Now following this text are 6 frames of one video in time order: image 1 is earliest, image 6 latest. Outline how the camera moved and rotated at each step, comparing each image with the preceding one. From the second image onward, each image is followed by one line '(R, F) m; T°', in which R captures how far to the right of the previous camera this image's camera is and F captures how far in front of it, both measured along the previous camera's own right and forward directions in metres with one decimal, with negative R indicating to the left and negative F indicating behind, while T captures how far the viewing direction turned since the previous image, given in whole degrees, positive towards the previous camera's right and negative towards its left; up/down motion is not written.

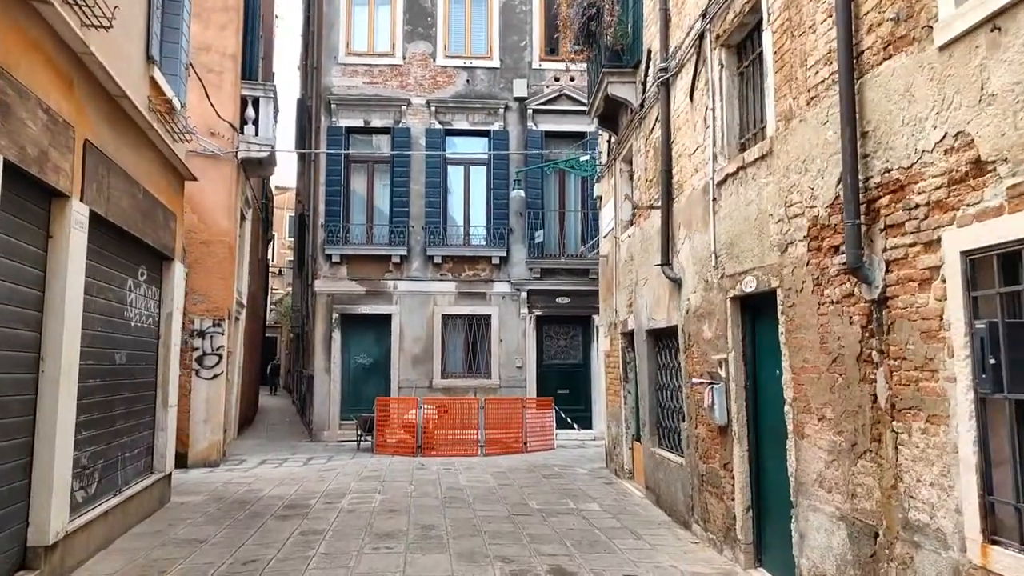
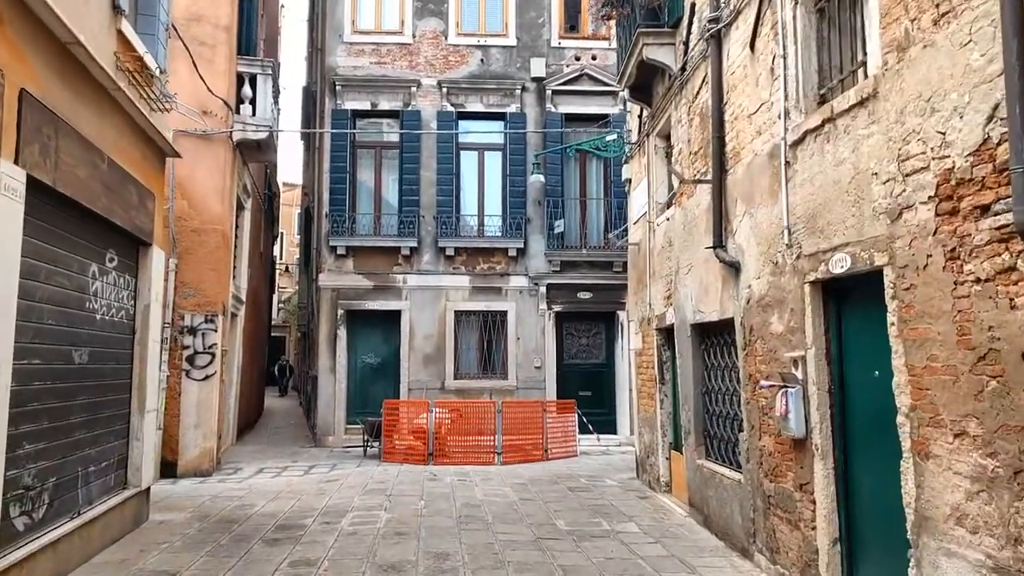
(-0.1, +1.1) m; -1°
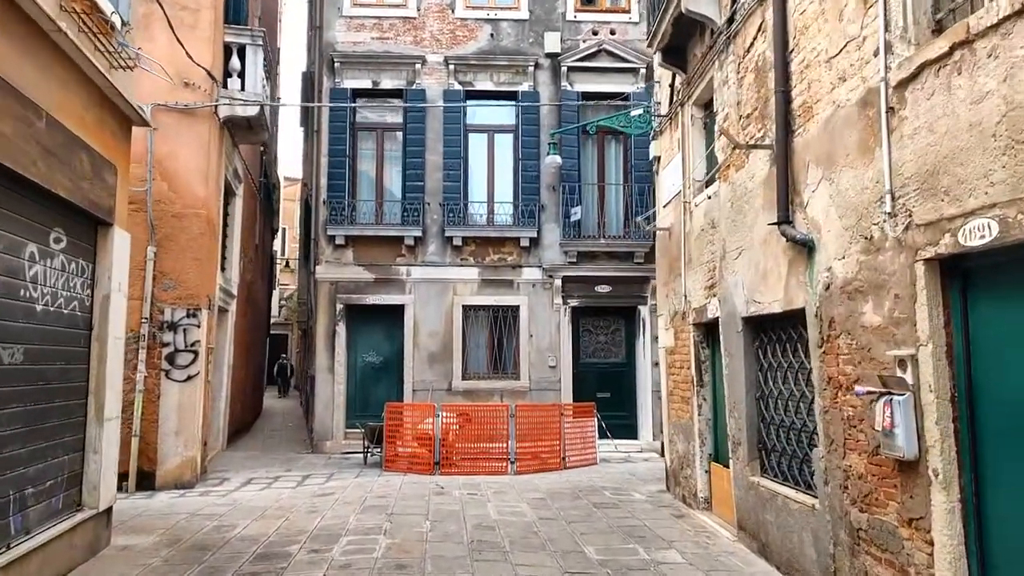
(-0.1, +1.1) m; 0°
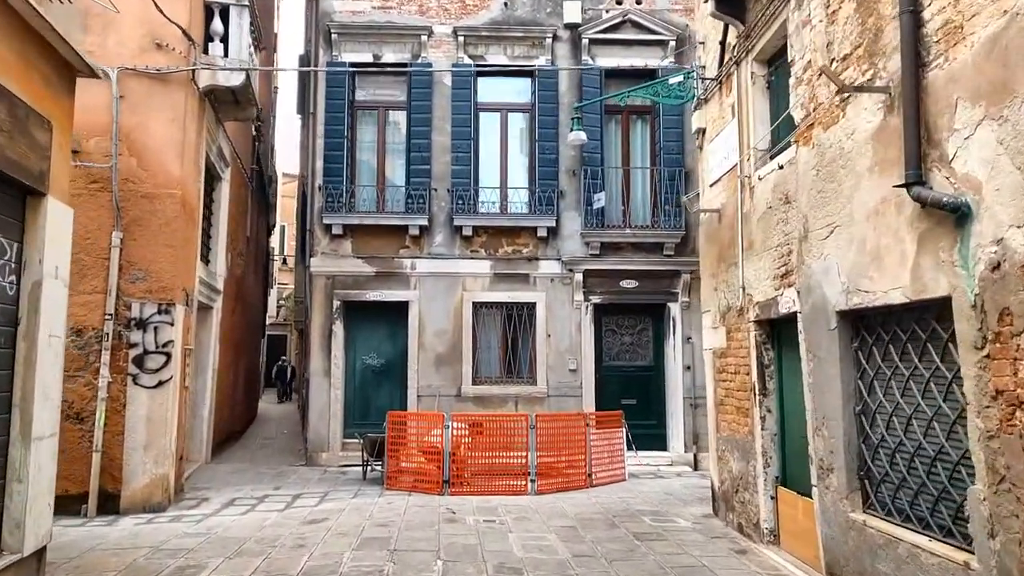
(-0.2, +1.3) m; 0°
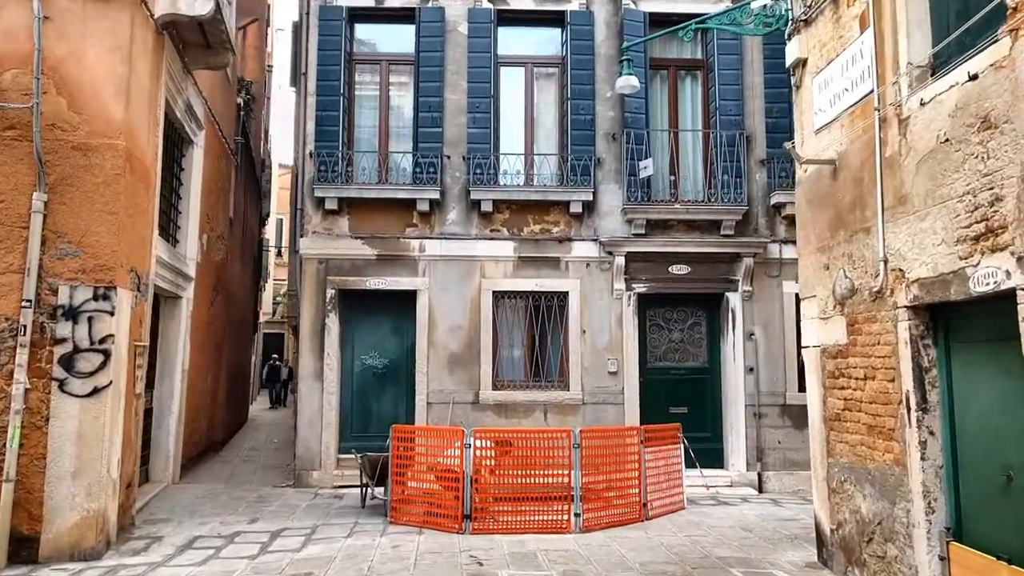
(-0.4, +2.0) m; 0°
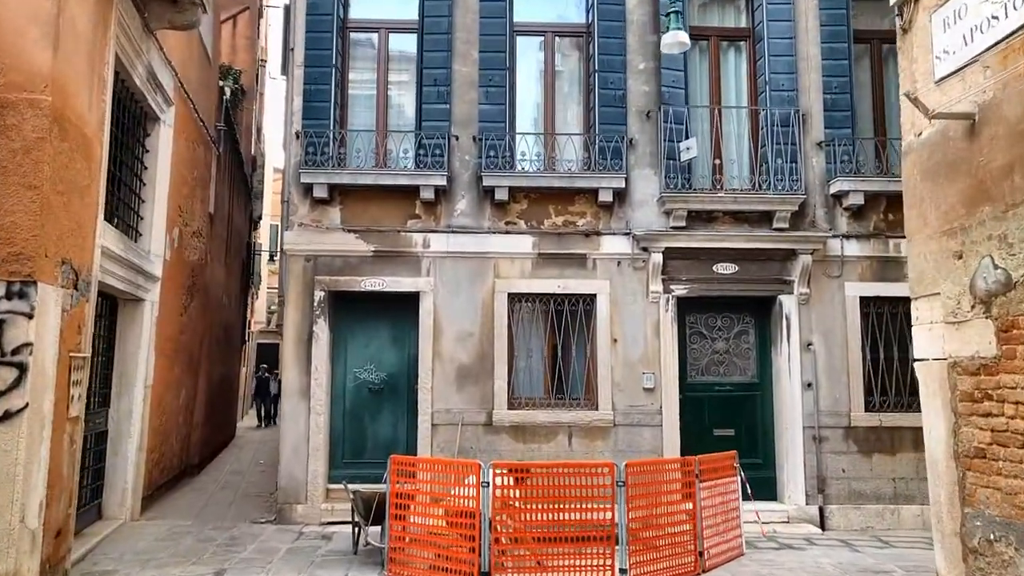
(-0.2, +1.5) m; 0°
